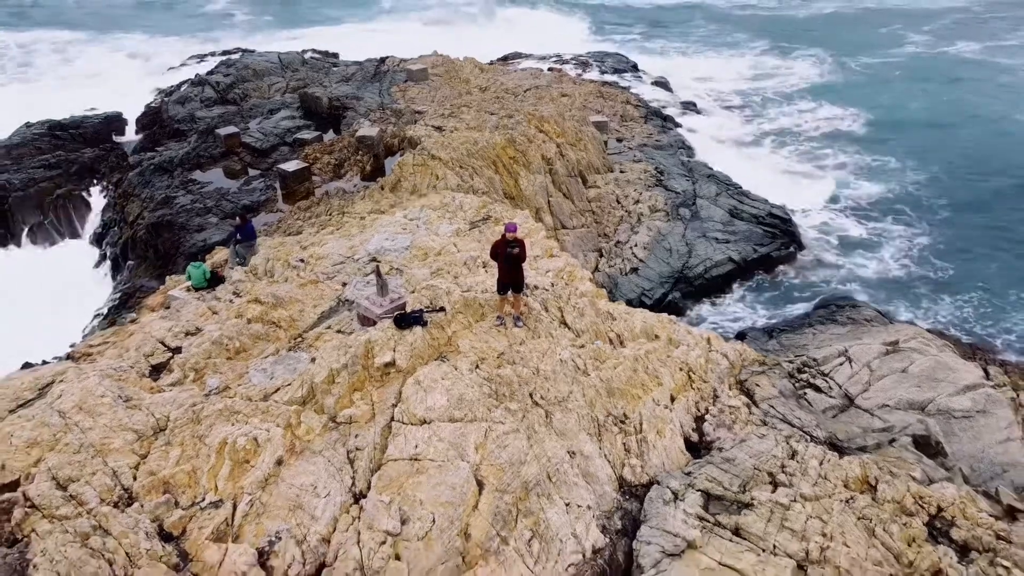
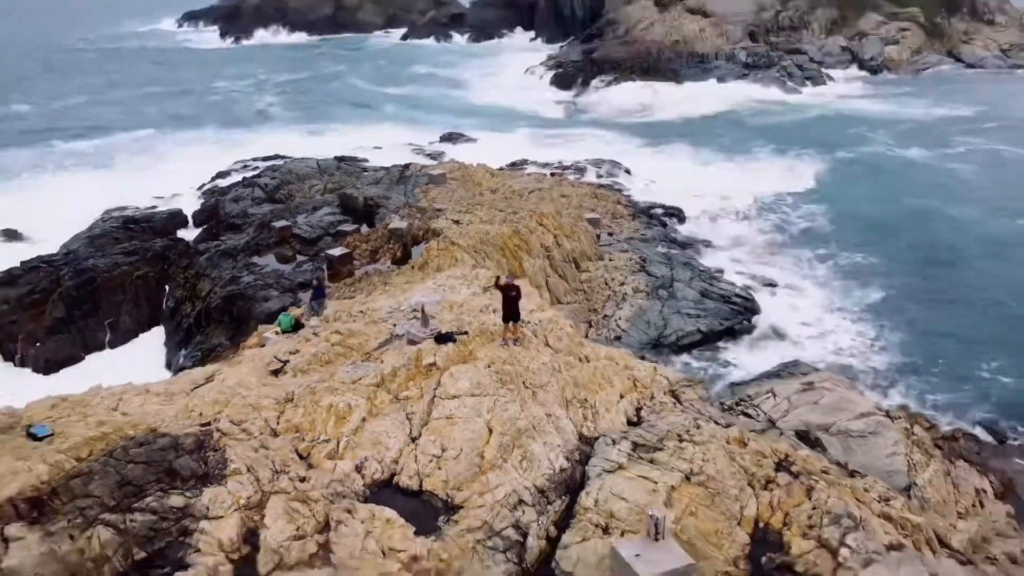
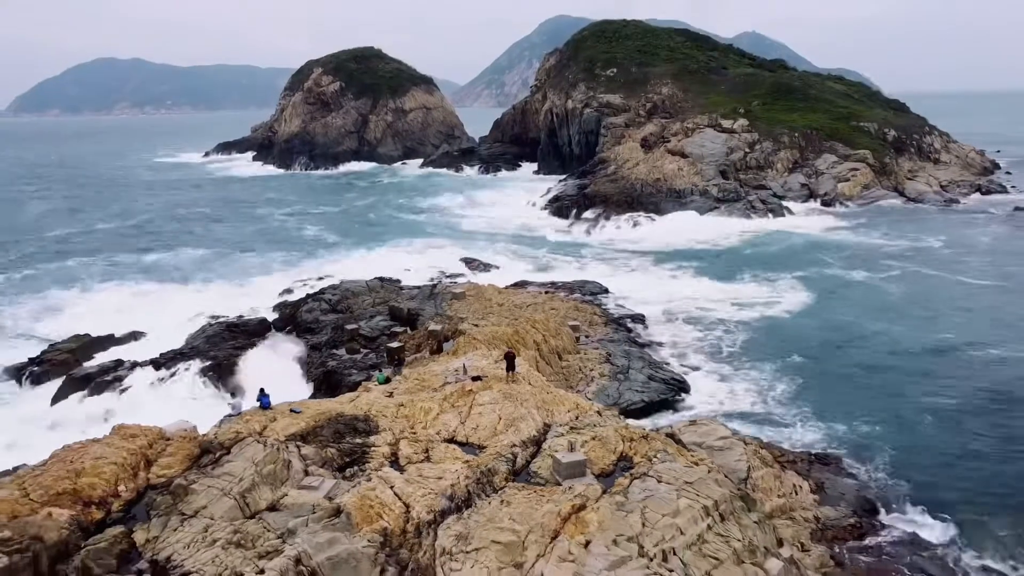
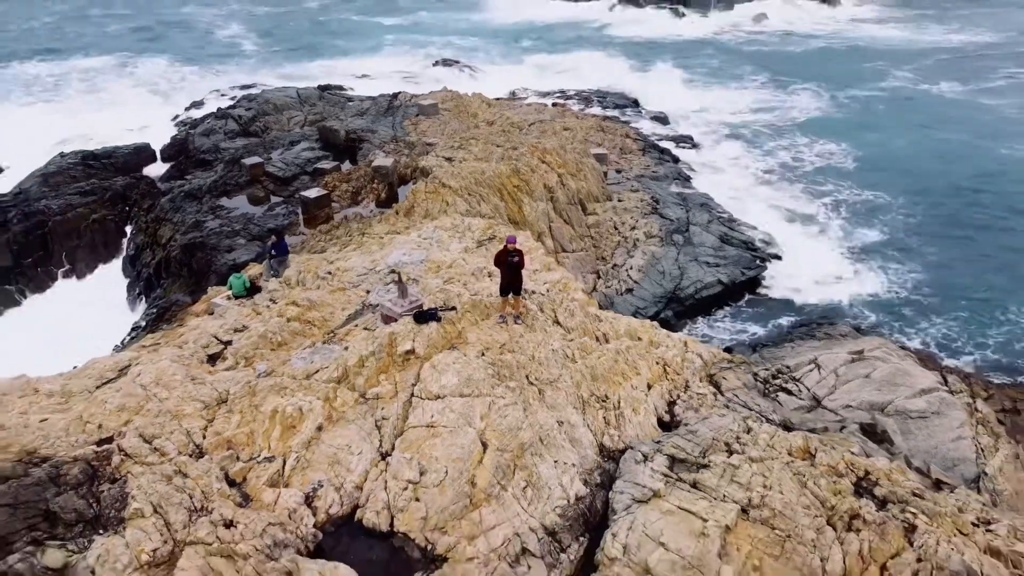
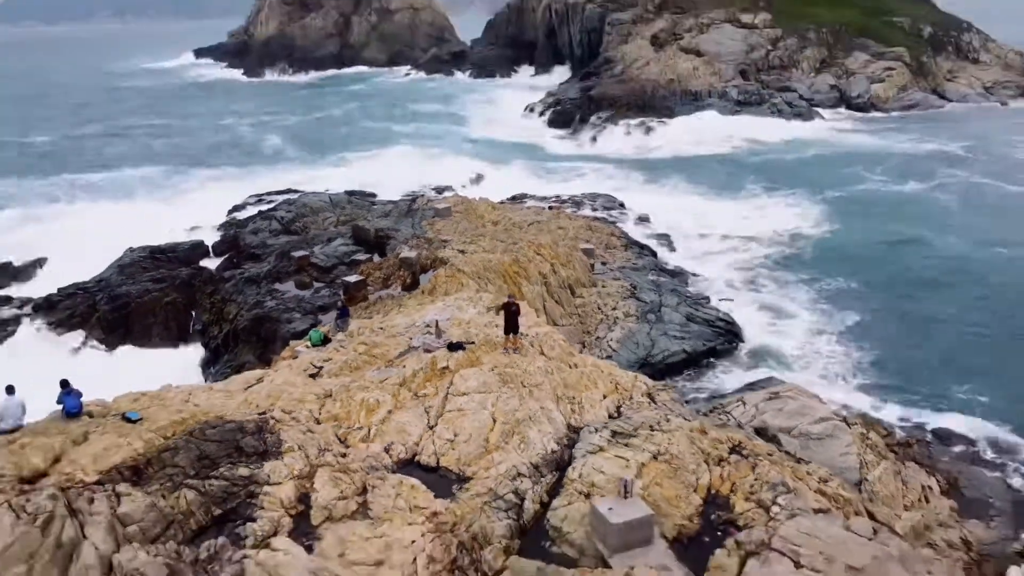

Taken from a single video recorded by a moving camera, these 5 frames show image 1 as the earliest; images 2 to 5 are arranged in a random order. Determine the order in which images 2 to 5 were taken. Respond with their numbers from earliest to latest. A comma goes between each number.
4, 2, 5, 3
